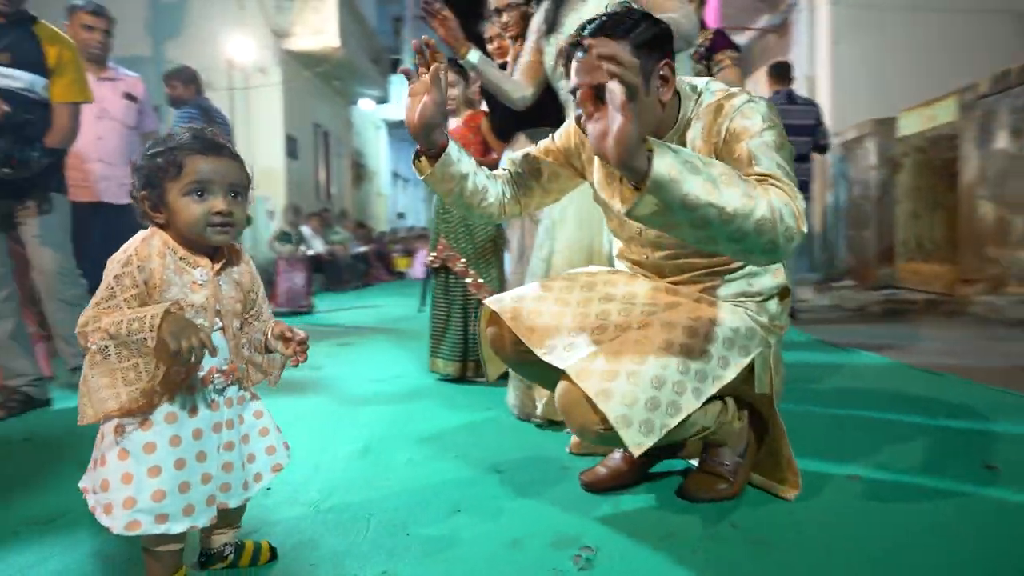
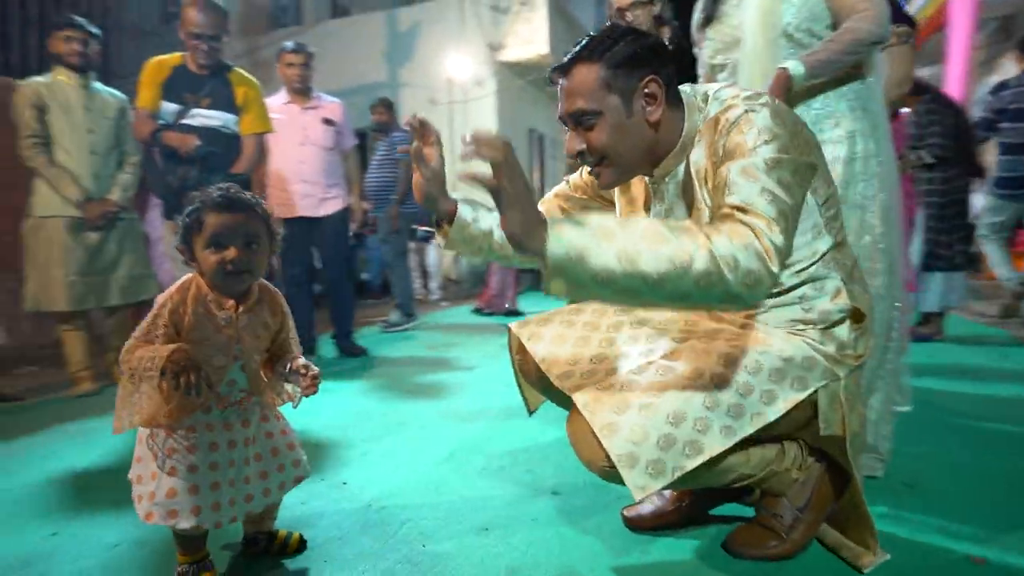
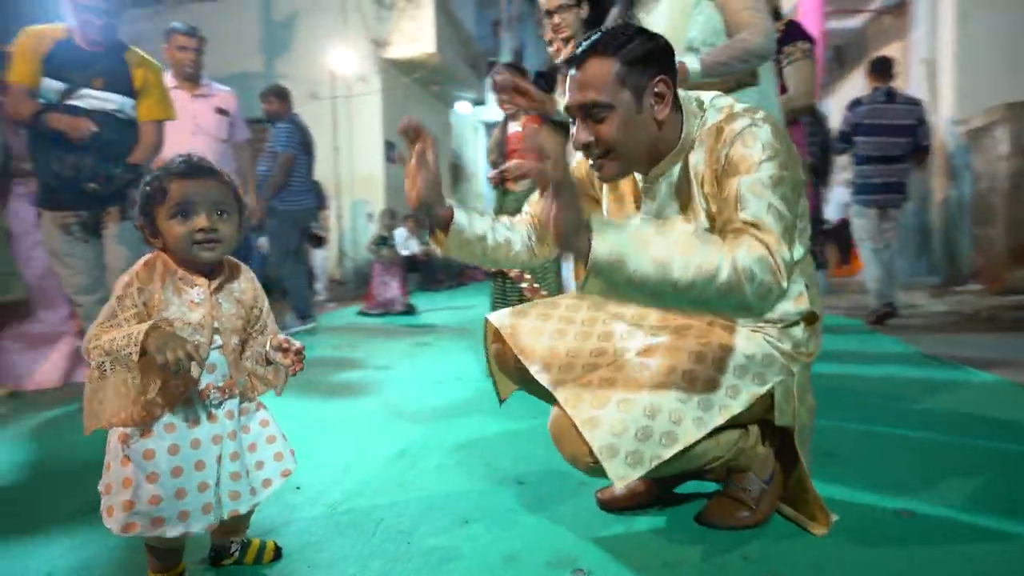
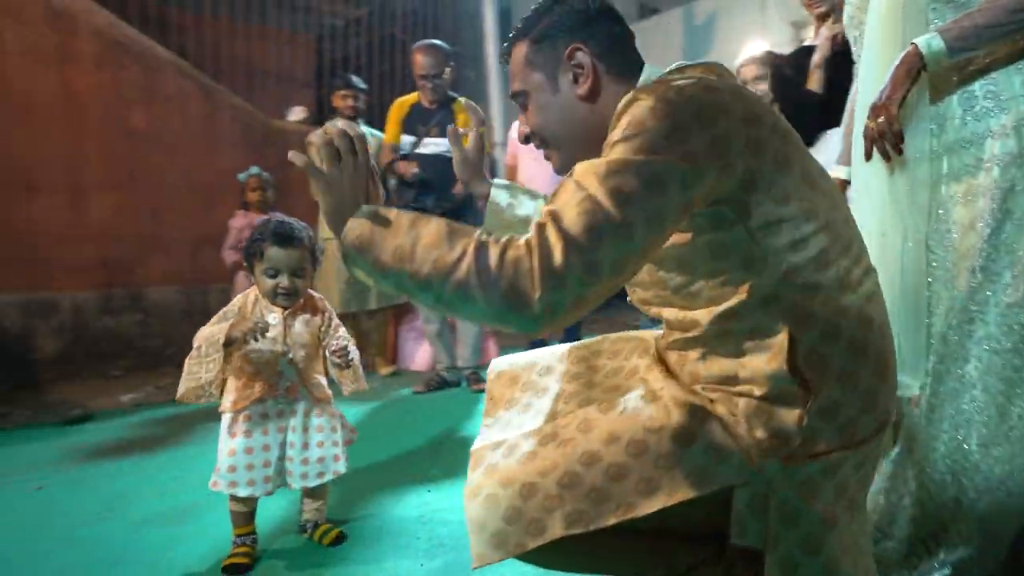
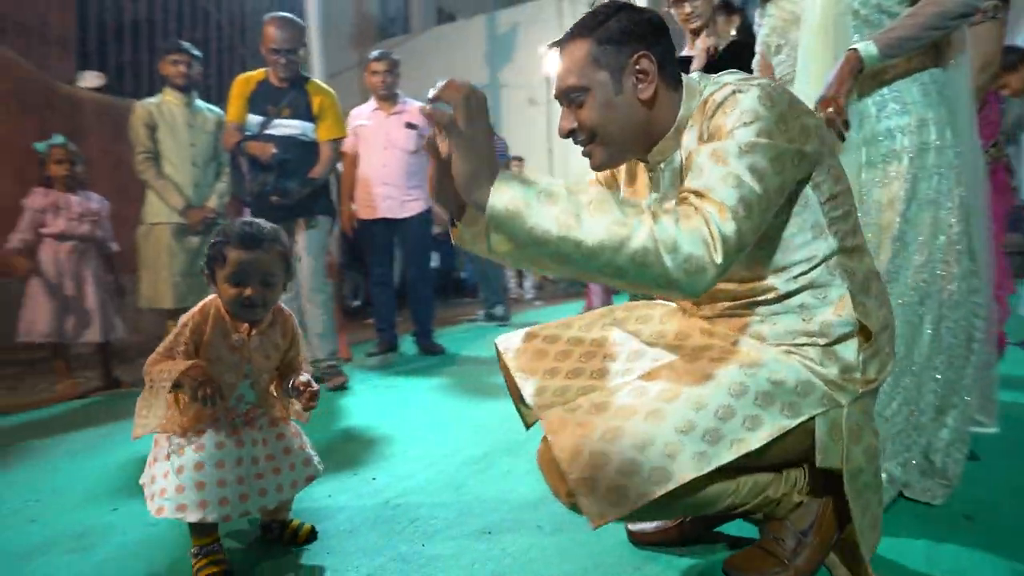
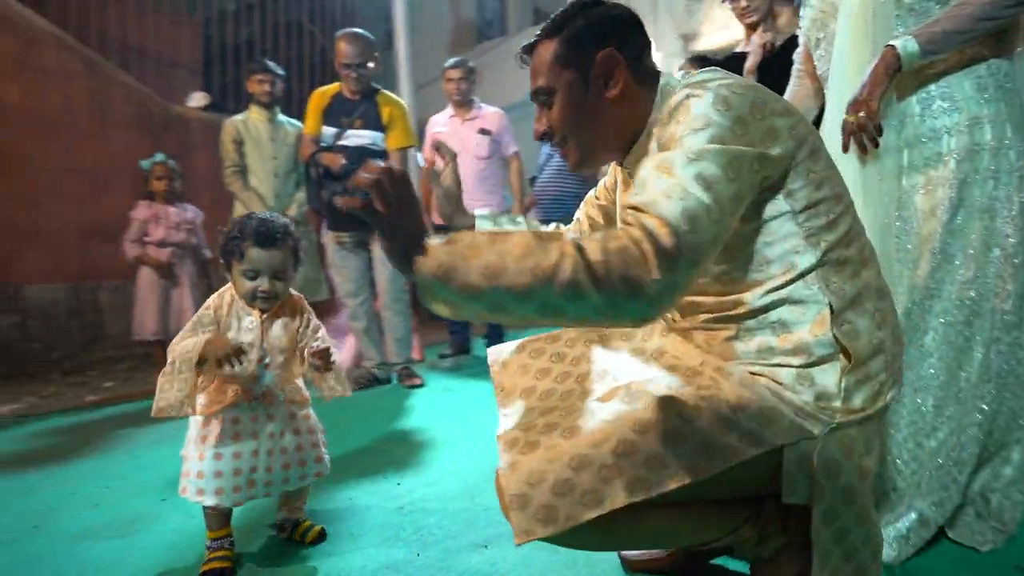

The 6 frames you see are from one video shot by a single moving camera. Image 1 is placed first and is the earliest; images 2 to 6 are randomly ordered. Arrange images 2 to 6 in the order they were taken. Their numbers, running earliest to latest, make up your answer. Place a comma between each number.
3, 2, 5, 6, 4
